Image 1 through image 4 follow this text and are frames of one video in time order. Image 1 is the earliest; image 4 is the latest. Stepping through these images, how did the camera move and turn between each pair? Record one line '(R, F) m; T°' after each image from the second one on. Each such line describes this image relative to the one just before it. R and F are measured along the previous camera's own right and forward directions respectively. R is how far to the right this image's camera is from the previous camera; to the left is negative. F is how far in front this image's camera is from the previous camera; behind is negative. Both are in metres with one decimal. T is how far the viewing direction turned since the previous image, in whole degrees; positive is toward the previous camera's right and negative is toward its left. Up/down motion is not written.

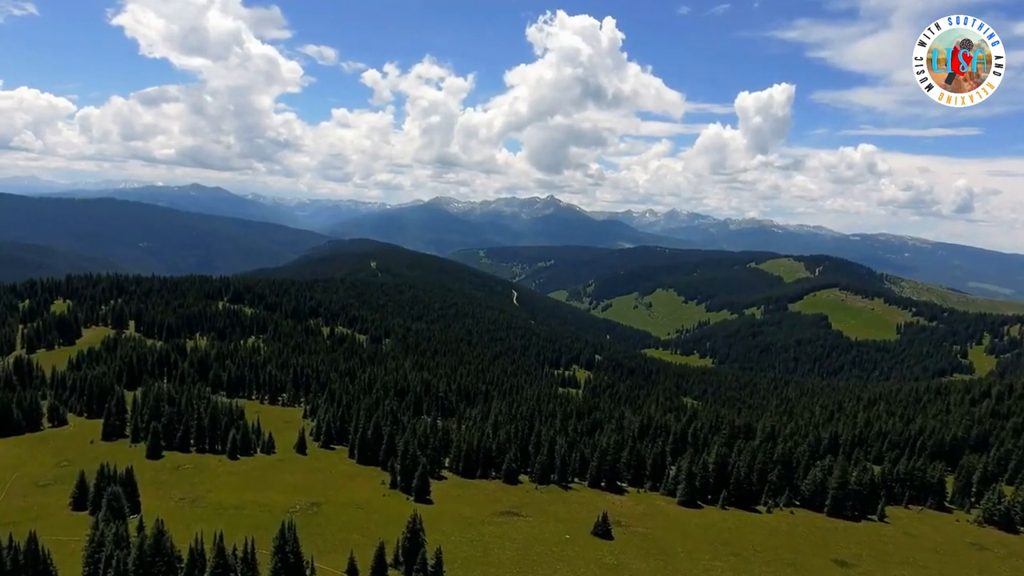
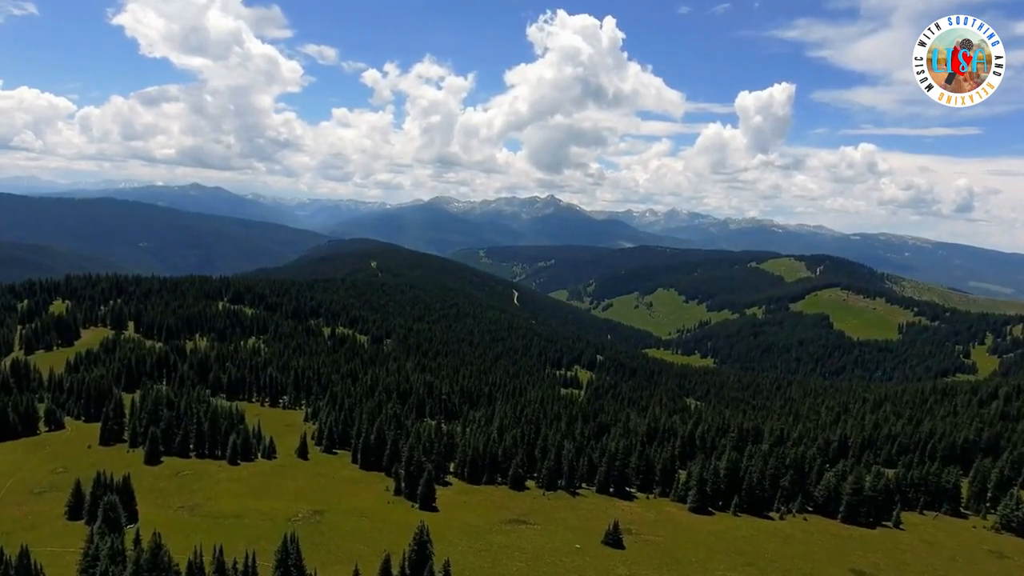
(-0.9, +2.1) m; 0°
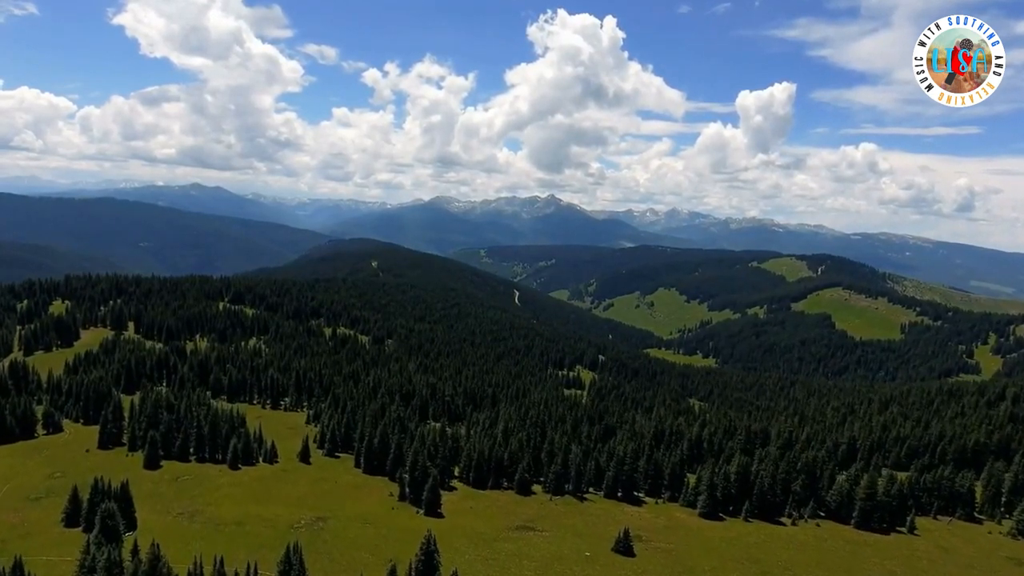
(-0.8, +1.8) m; 0°
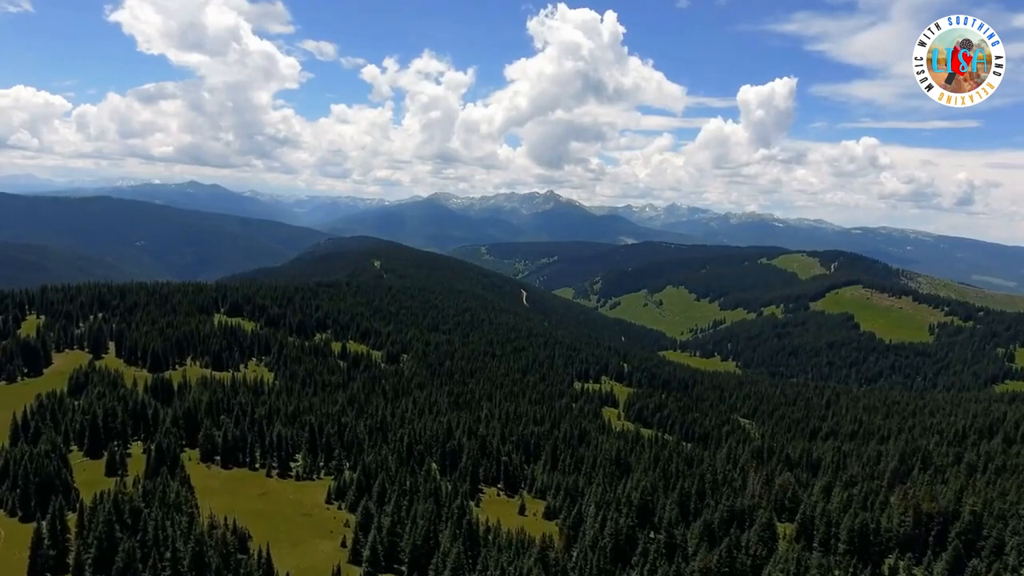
(-14.0, +32.4) m; 0°
